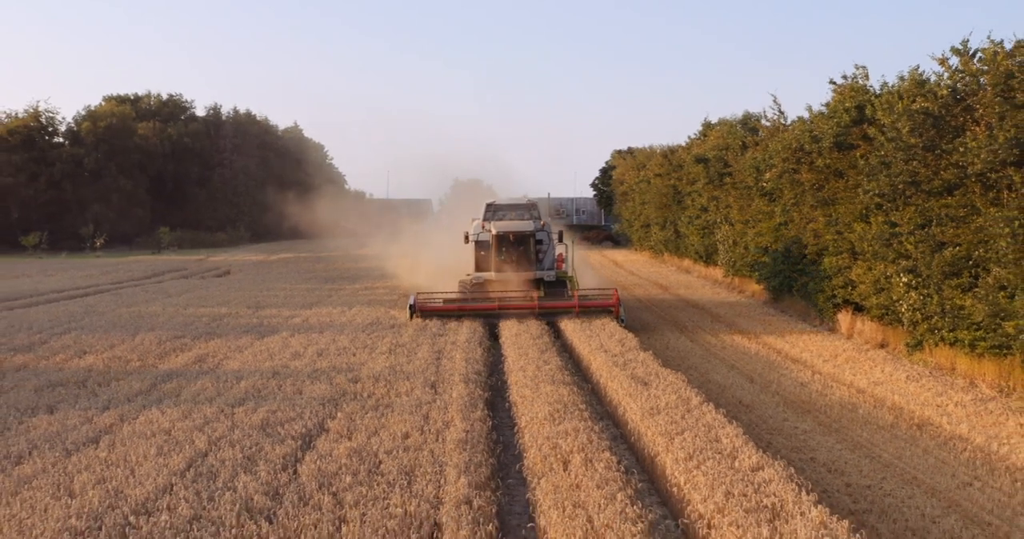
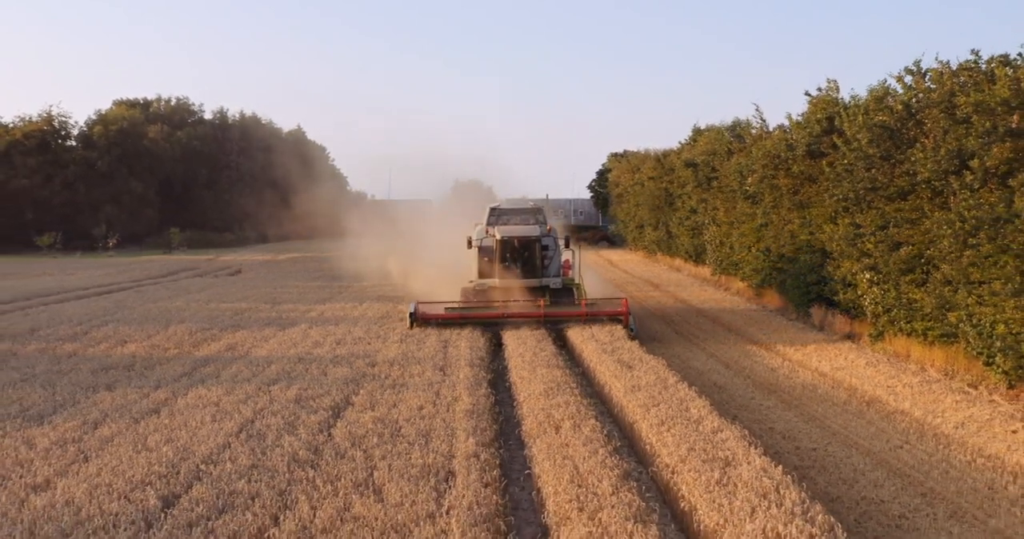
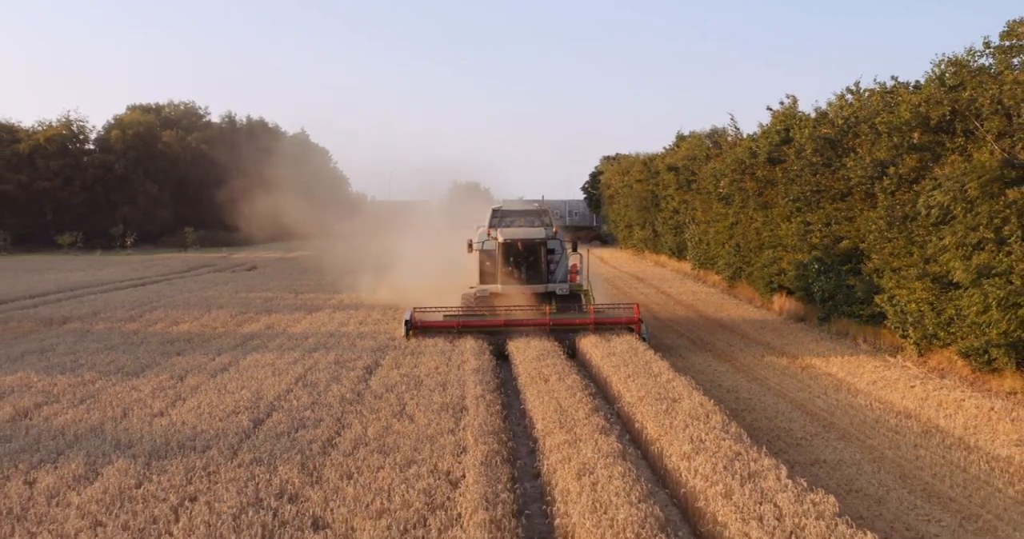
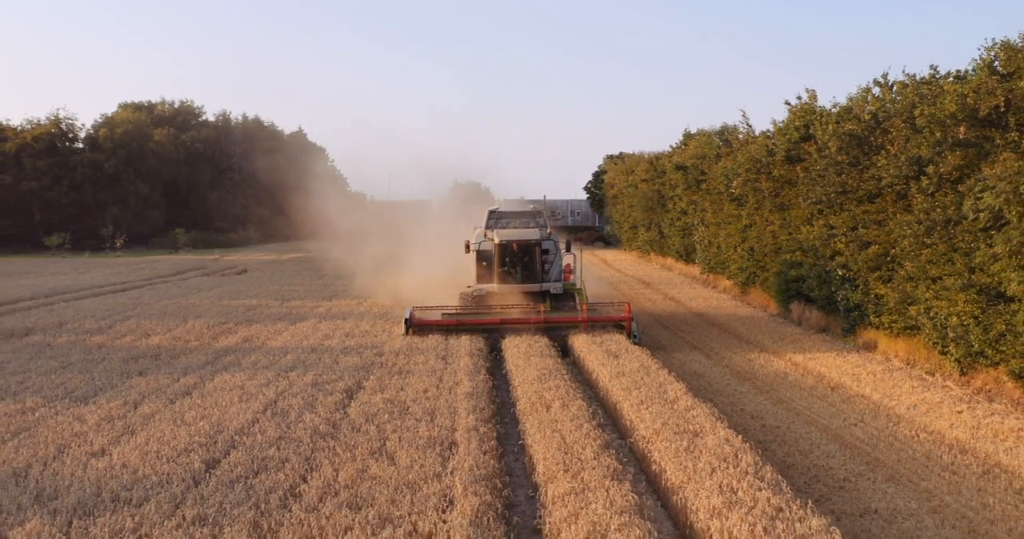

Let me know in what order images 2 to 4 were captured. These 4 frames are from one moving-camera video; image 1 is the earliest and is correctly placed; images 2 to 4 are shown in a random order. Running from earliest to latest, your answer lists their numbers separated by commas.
2, 4, 3
